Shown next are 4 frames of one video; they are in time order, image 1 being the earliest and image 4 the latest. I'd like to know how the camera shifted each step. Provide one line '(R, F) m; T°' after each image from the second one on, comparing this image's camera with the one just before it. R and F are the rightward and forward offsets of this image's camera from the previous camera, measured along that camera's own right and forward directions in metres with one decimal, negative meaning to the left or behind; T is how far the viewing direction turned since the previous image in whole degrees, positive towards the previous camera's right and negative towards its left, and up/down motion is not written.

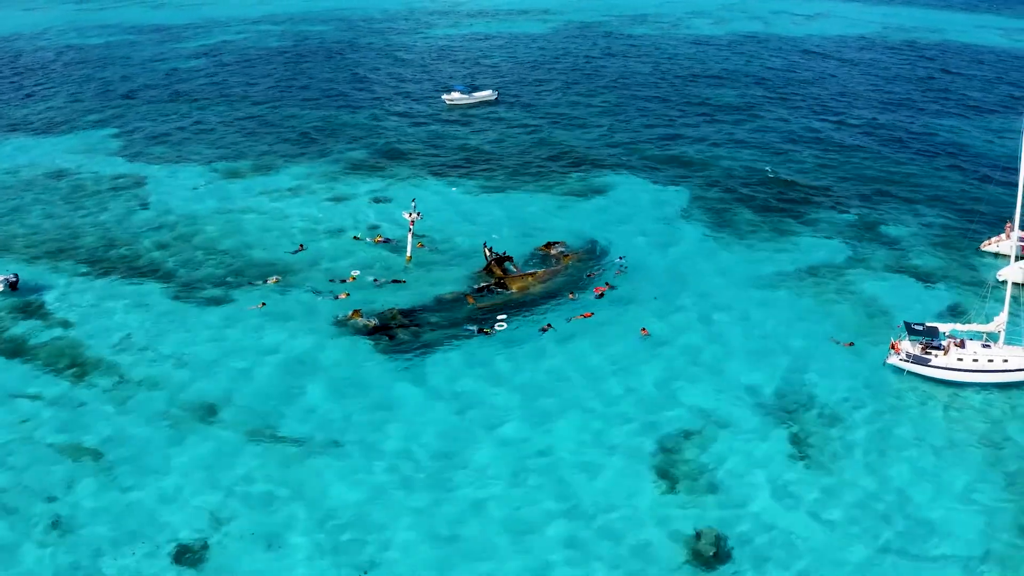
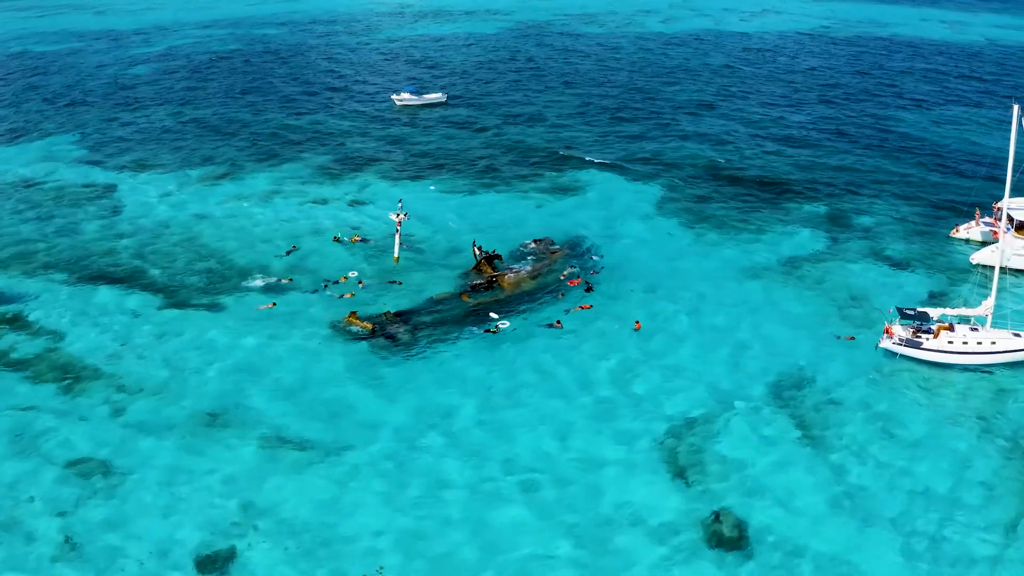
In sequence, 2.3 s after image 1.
(+10.1, +4.0) m; +1°
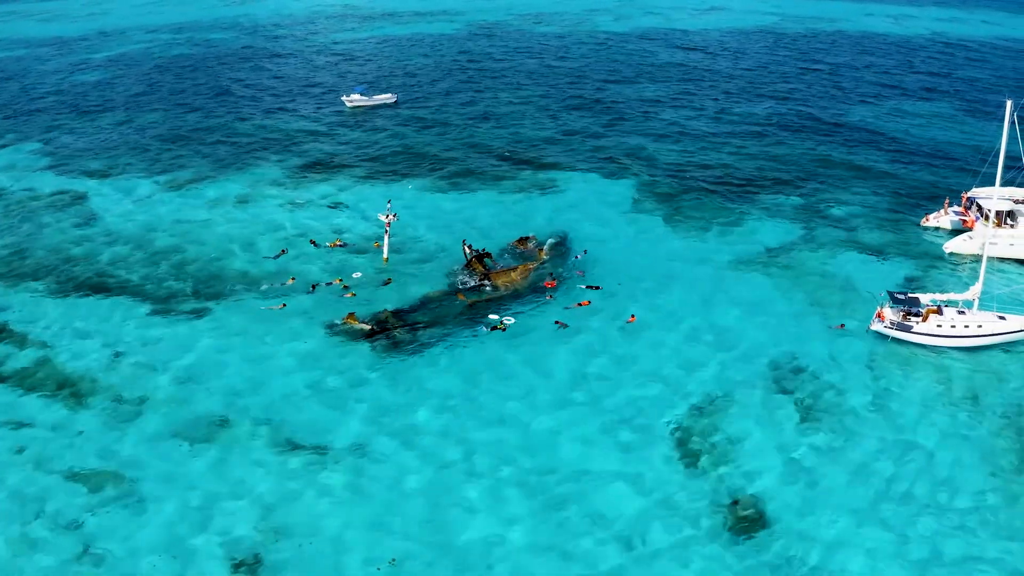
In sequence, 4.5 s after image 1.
(-5.9, -0.6) m; +2°
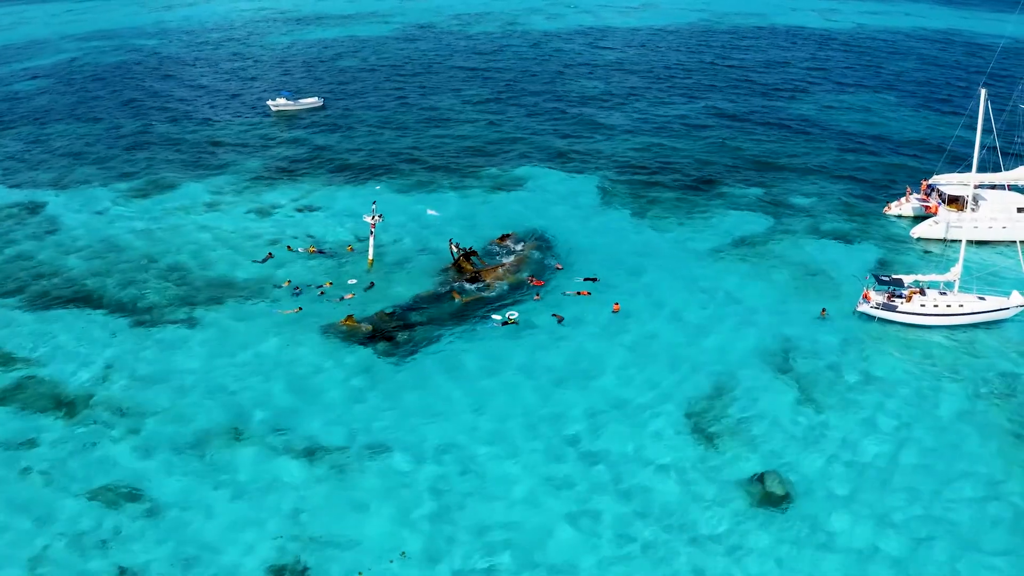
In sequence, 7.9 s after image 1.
(-8.5, -1.4) m; +3°
